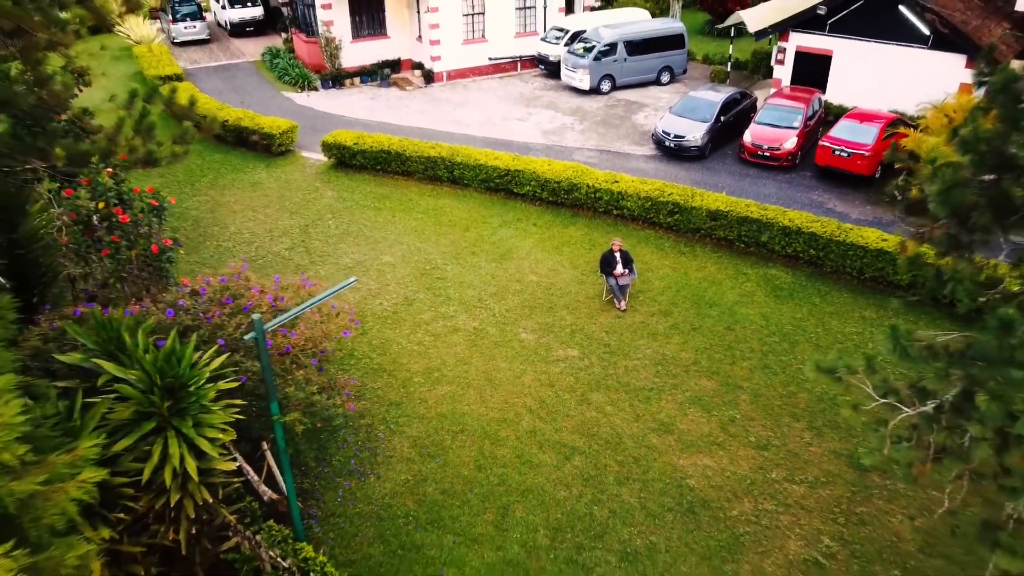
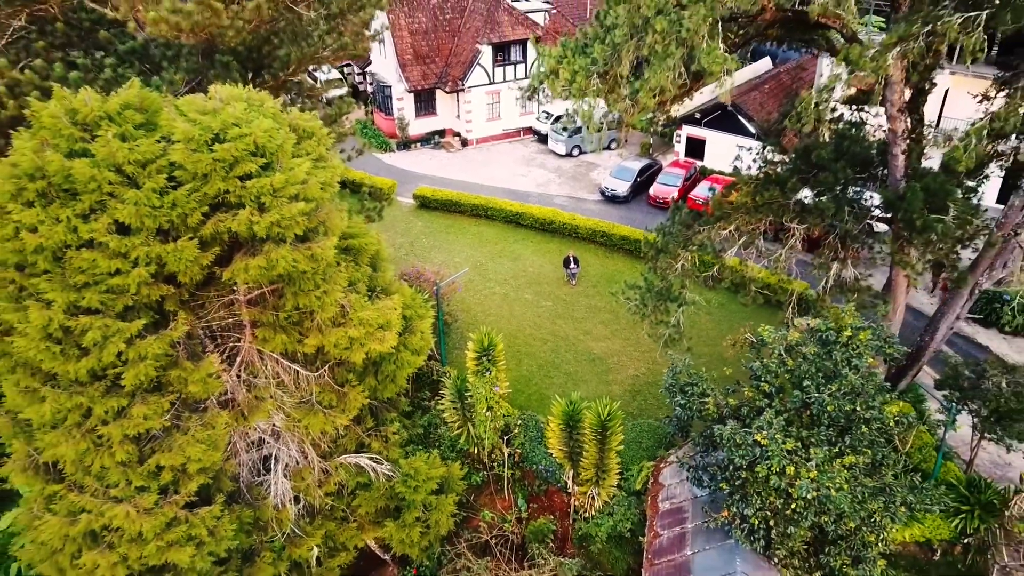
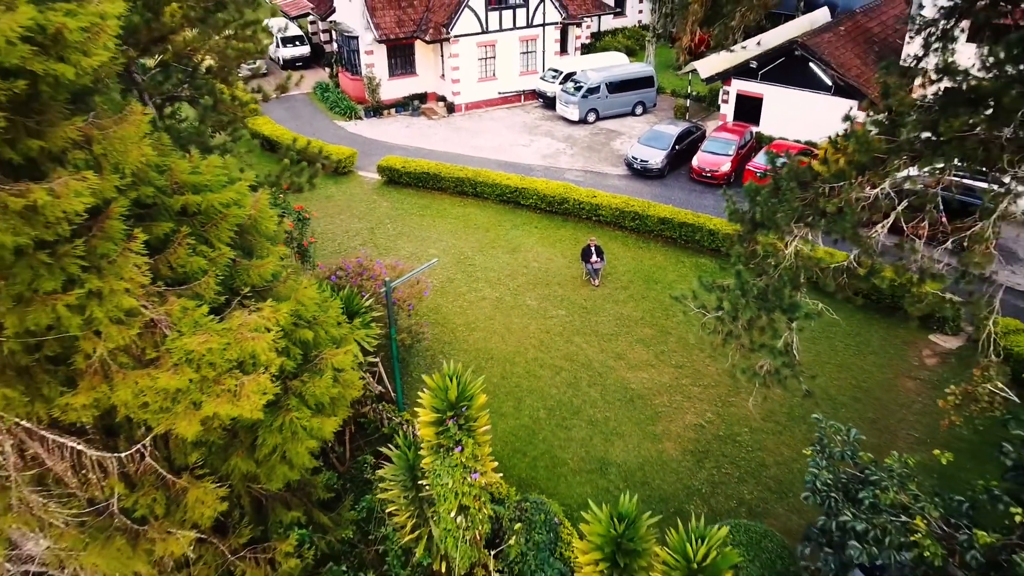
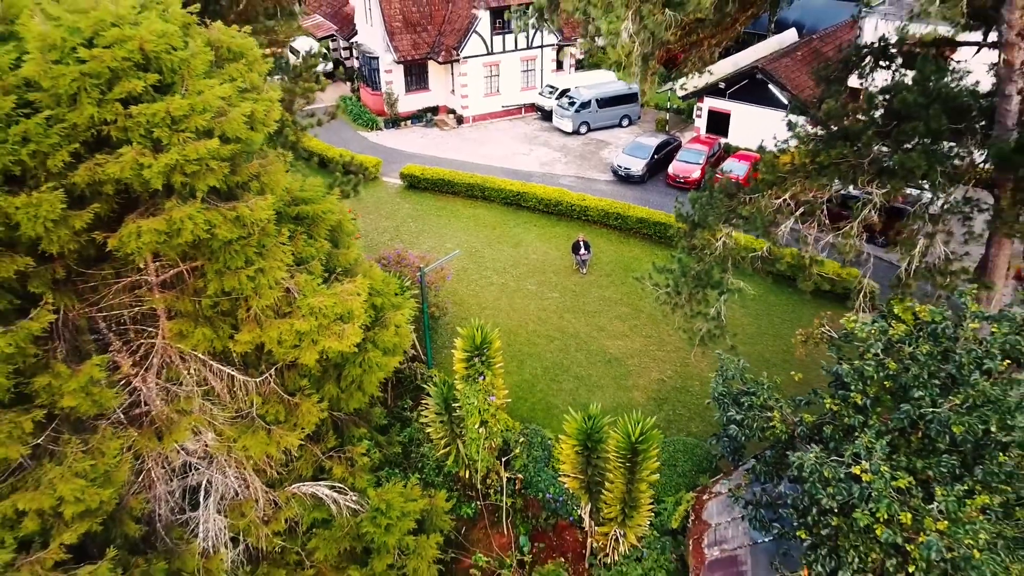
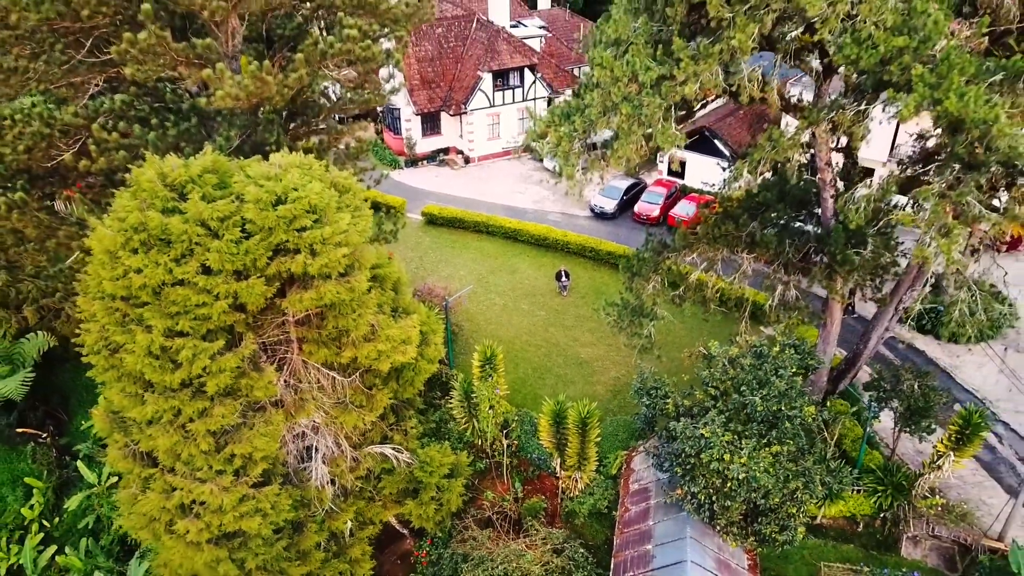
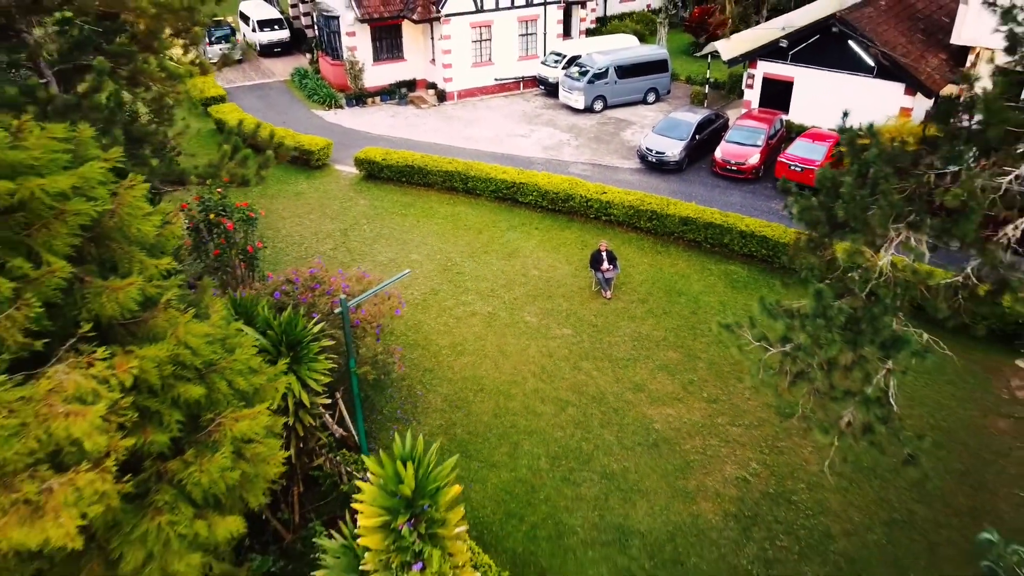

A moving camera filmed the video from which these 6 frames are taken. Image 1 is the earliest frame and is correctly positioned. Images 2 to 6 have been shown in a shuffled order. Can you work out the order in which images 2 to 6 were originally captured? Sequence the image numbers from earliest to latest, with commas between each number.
6, 3, 4, 2, 5
